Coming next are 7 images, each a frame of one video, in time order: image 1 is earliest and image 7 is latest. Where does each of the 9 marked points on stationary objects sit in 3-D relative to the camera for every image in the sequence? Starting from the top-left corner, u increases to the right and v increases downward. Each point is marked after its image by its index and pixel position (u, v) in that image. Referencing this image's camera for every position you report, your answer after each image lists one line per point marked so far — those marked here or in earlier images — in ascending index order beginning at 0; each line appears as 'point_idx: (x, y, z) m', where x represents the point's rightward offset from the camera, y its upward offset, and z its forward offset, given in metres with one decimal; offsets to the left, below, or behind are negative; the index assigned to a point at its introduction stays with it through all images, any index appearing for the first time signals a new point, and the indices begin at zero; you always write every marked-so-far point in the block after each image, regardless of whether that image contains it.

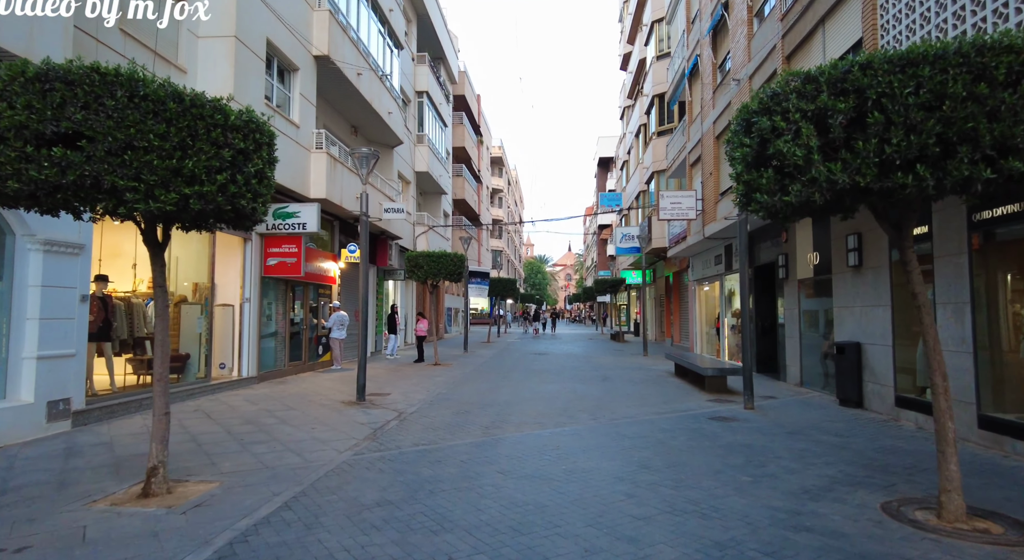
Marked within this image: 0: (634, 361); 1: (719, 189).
0: (+3.8, -2.5, +17.6) m
1: (+5.7, +2.6, +15.4) m
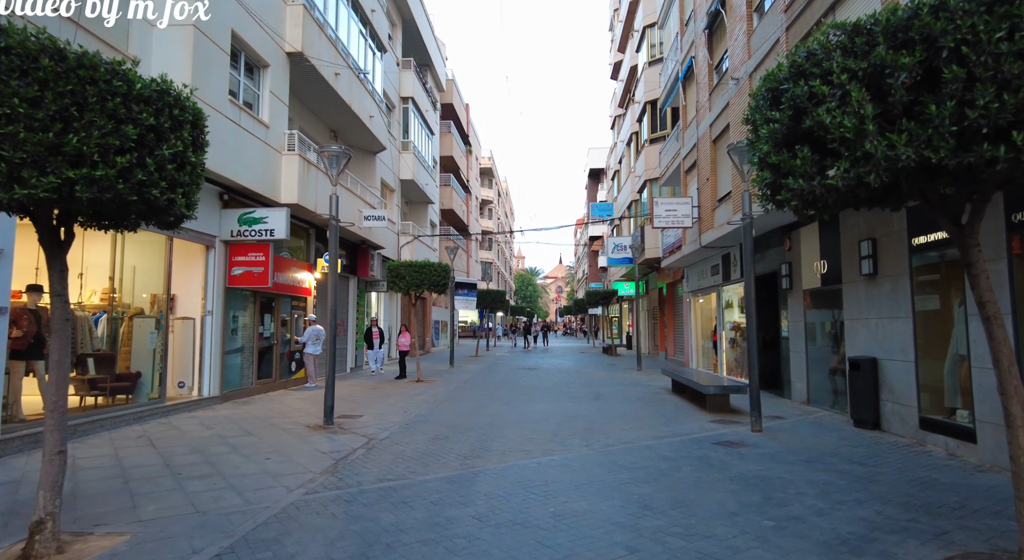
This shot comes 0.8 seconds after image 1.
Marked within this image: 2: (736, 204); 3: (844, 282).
0: (+3.4, -2.9, +16.8) m
1: (+5.4, +2.3, +14.7) m
2: (+5.2, +1.7, +12.7) m
3: (+5.8, 0.0, +9.8) m
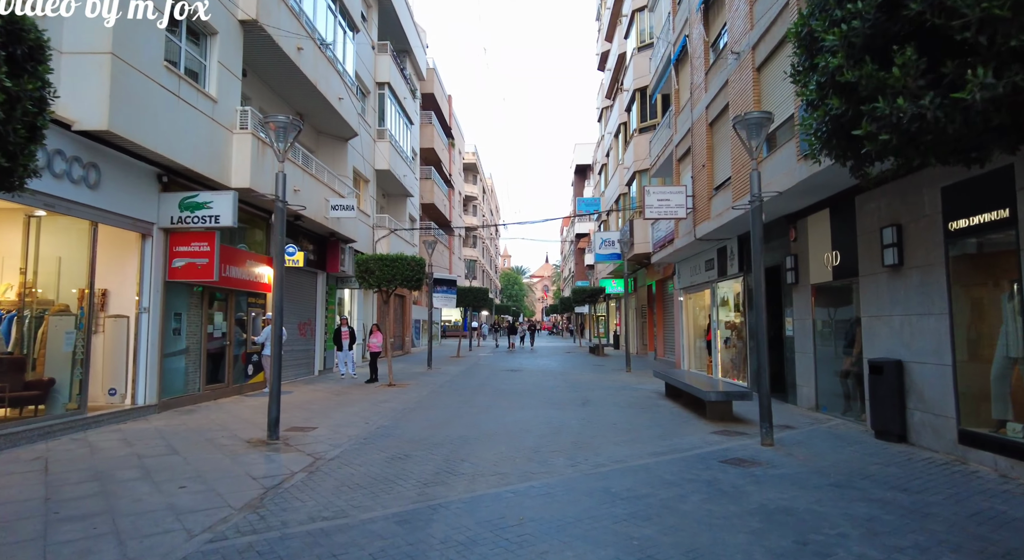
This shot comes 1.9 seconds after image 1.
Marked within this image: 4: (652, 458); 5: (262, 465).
0: (+2.9, -2.7, +15.6) m
1: (+4.9, +2.4, +13.6) m
2: (+4.7, +1.9, +11.6) m
3: (+5.4, +0.1, +8.8) m
4: (+1.7, -2.2, +6.9) m
5: (-2.9, -2.2, +6.5) m
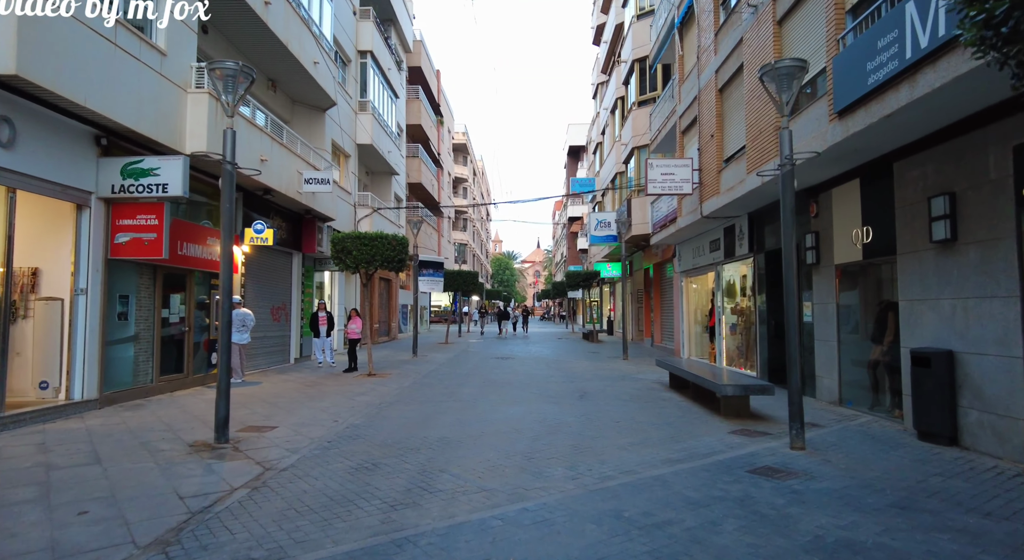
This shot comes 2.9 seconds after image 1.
0: (+2.6, -2.3, +14.6) m
1: (+4.7, +2.8, +12.4) m
2: (+4.6, +2.2, +10.4) m
3: (+5.3, +0.4, +7.7) m
4: (+1.6, -1.9, +5.8) m
5: (-3.0, -1.9, +5.4) m
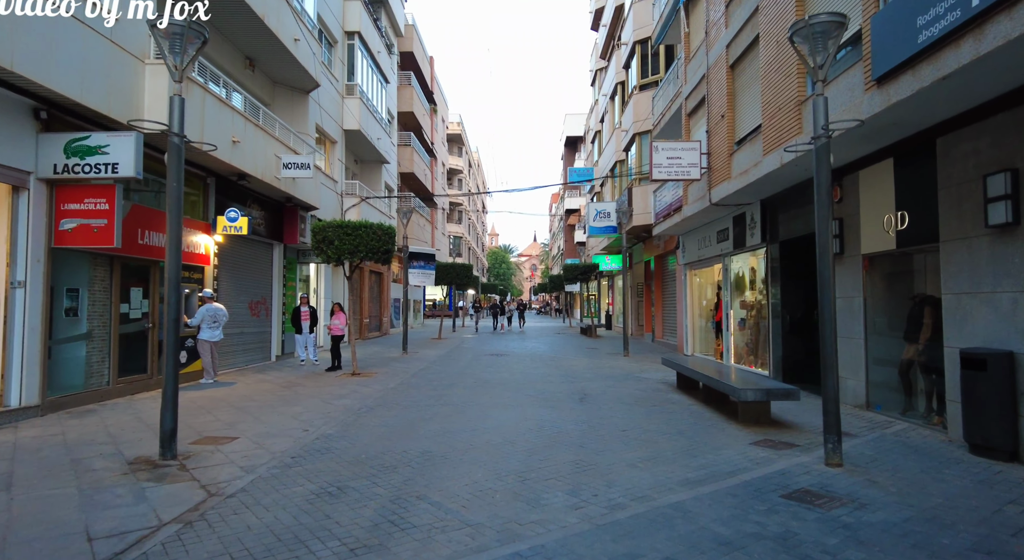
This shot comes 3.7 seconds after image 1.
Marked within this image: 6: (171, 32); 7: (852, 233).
0: (+2.5, -2.1, +13.7) m
1: (+4.5, +3.0, +11.5) m
2: (+4.5, +2.4, +9.5) m
3: (+5.2, +0.5, +6.8) m
4: (+1.5, -1.9, +4.9) m
5: (-3.1, -1.8, +4.5) m
6: (-3.7, +2.7, +6.2) m
7: (+5.4, +0.7, +8.8) m
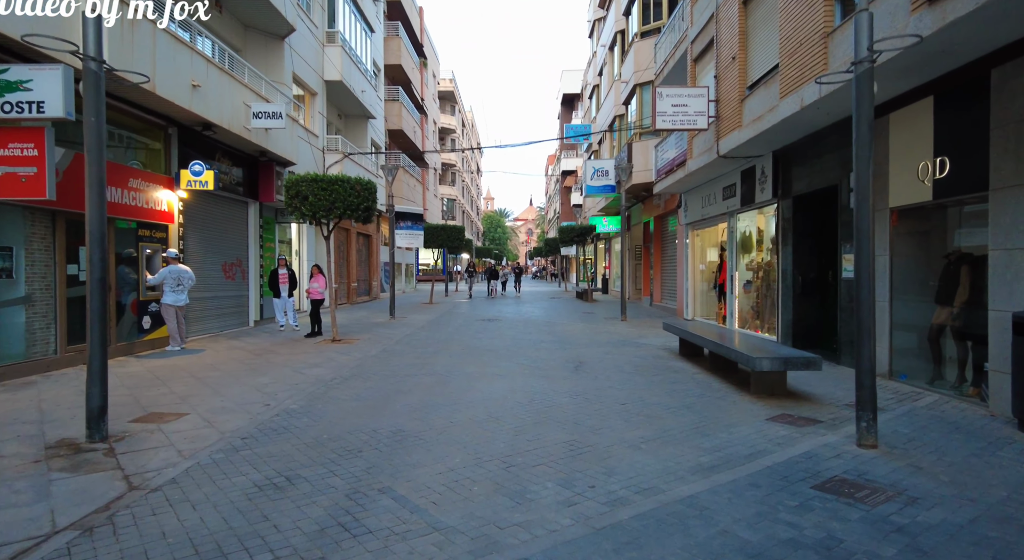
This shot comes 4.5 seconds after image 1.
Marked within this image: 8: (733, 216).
0: (+2.3, -1.2, +12.9) m
1: (+4.4, +3.8, +10.4) m
2: (+4.3, +3.0, +8.5) m
3: (+5.1, +1.0, +5.9) m
4: (+1.4, -1.5, +4.2) m
5: (-3.2, -1.5, +3.6) m
6: (-3.9, +3.1, +5.1) m
7: (+5.2, +1.3, +7.9) m
8: (+5.3, +1.5, +13.4) m
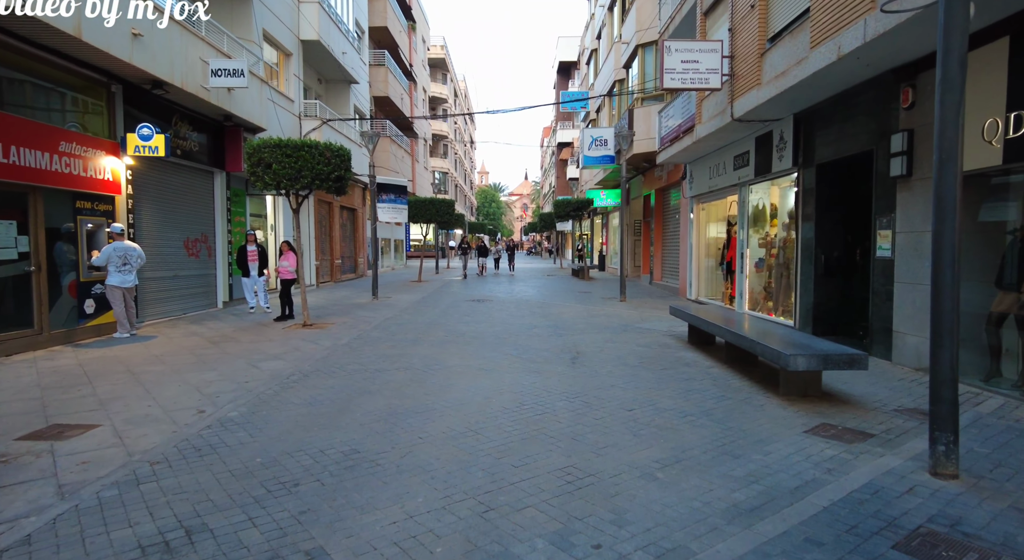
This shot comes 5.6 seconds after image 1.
0: (+2.1, -0.7, +11.8) m
1: (+4.2, +4.1, +9.1) m
2: (+4.1, +3.3, +7.2) m
3: (+4.9, +1.1, +4.7) m
4: (+1.3, -1.4, +3.1) m
5: (-3.4, -1.4, +2.5) m
6: (-4.0, +3.2, +3.8) m
7: (+5.0, +1.6, +6.8) m
8: (+5.1, +2.0, +12.2) m
